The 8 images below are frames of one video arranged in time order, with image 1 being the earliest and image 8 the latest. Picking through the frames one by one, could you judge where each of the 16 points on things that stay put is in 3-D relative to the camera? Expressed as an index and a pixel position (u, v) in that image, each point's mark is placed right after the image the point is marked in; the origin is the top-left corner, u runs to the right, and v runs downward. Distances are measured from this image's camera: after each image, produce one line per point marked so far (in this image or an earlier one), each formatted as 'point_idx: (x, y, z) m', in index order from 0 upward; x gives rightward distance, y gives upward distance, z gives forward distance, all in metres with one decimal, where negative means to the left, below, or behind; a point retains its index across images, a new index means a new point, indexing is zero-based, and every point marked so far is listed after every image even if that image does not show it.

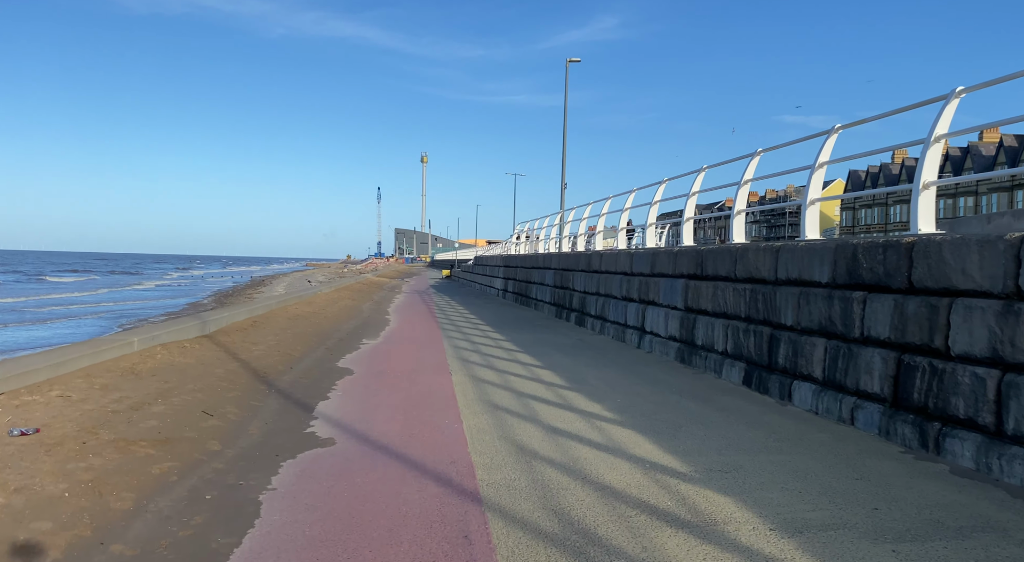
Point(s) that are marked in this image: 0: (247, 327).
0: (-4.8, -0.8, +11.3) m
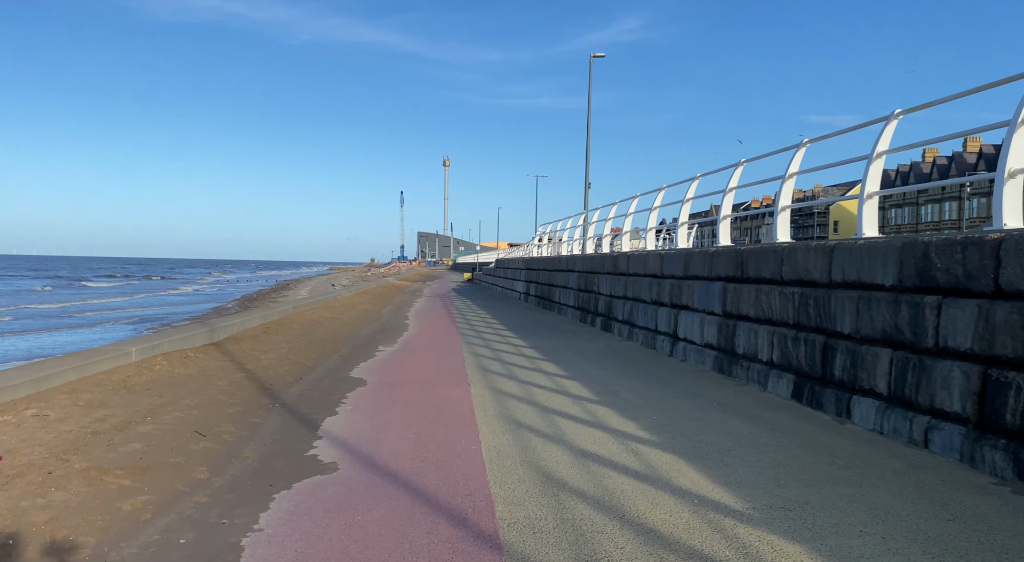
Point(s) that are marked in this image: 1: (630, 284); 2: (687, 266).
0: (-4.4, -0.9, +10.8) m
1: (+2.4, -0.1, +12.4) m
2: (+2.8, +0.2, +9.9) m
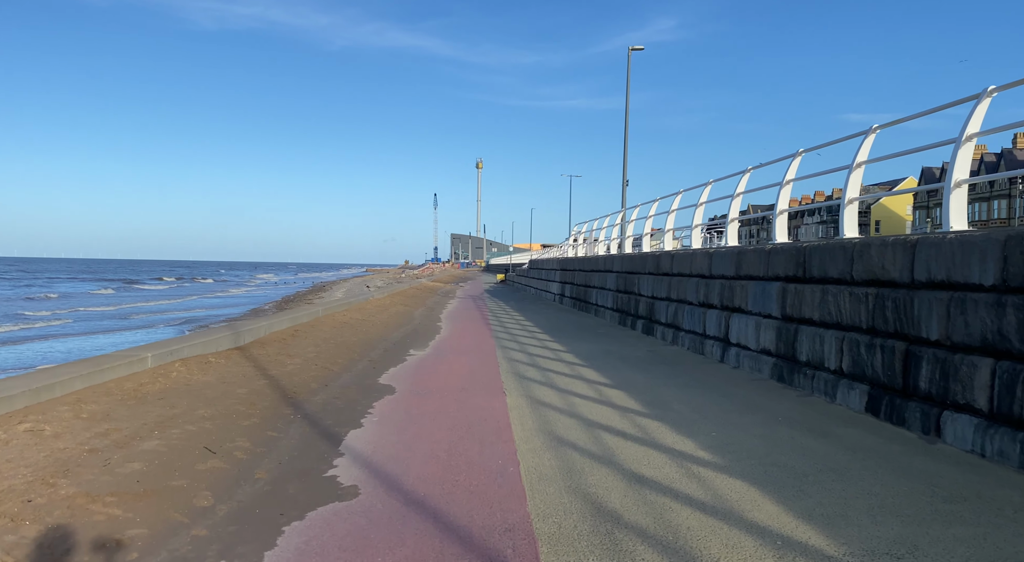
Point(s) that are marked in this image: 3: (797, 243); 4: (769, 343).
0: (-3.8, -1.0, +10.4) m
1: (+3.1, -0.1, +11.7) m
2: (+3.4, +0.2, +9.1) m
3: (+3.6, +0.5, +7.9) m
4: (+3.4, -0.8, +8.1) m
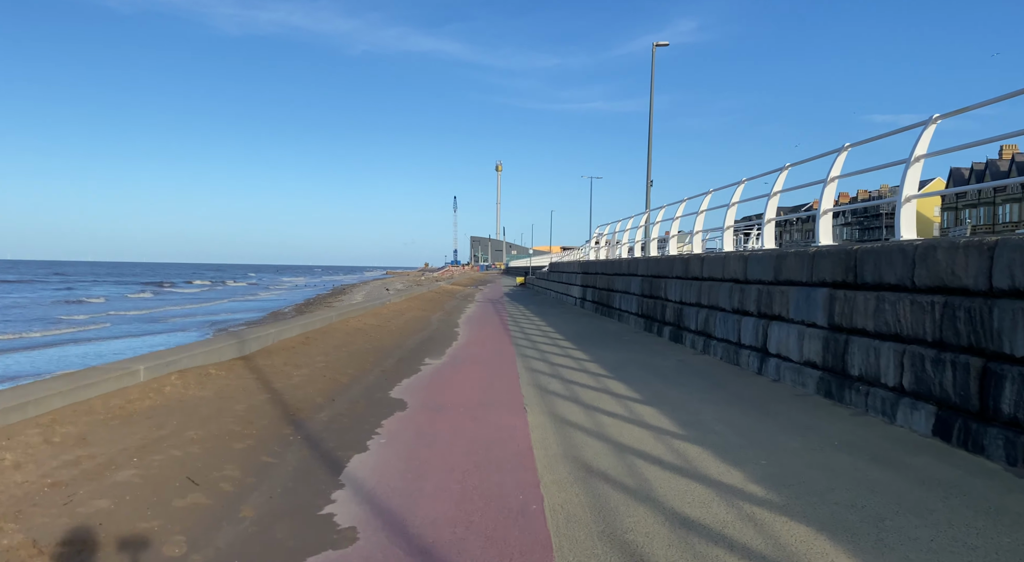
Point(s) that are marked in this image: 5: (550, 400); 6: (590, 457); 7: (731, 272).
0: (-3.5, -1.0, +9.9) m
1: (+3.4, -0.2, +11.0) m
2: (+3.7, +0.2, +8.4) m
3: (+3.9, +0.4, +7.2) m
4: (+3.6, -0.9, +7.4) m
5: (+0.5, -1.4, +7.4) m
6: (+0.6, -1.4, +5.1) m
7: (+3.6, +0.2, +10.2) m
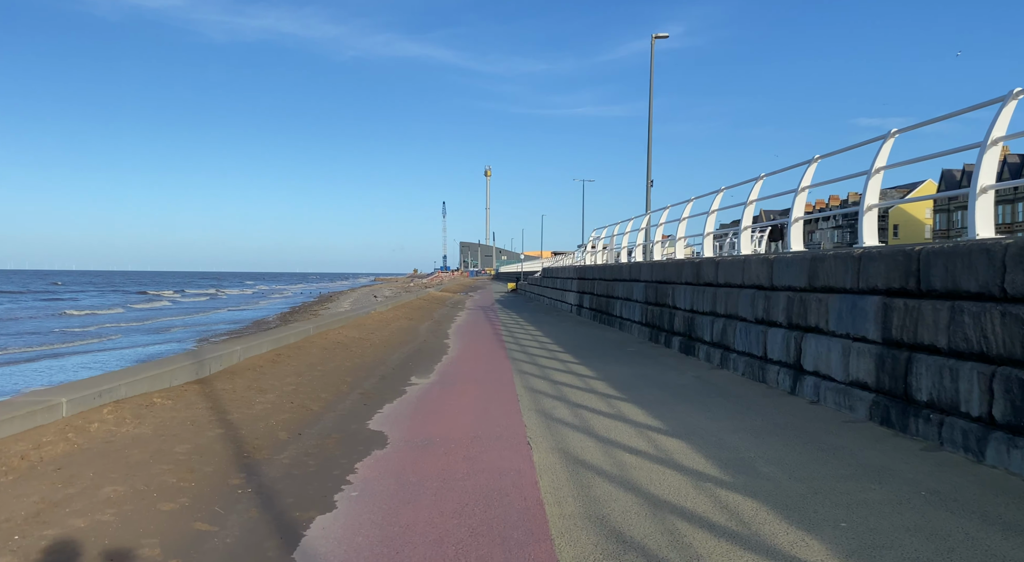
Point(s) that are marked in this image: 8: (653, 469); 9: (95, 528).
0: (-3.5, -1.2, +8.8) m
1: (+3.4, -0.3, +10.0) m
2: (+3.6, +0.1, +7.4) m
3: (+3.9, +0.3, +6.2) m
4: (+3.6, -1.0, +6.3) m
5: (+0.5, -1.5, +6.3) m
6: (+0.7, -1.5, +4.0) m
7: (+3.5, +0.1, +9.1) m
8: (+1.1, -1.5, +4.9) m
9: (-2.4, -1.4, +3.6) m
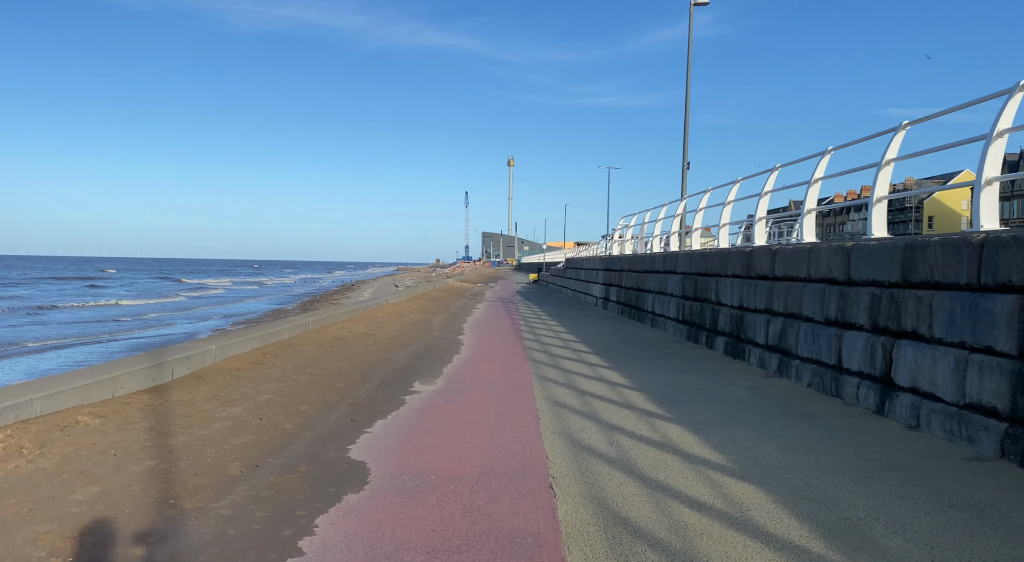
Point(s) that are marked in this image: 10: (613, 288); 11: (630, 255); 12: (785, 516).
0: (-3.3, -1.0, +7.5) m
1: (+3.7, -0.2, +8.5) m
2: (+3.8, +0.1, +5.9) m
3: (+4.0, +0.4, +4.6) m
4: (+3.8, -0.9, +4.8) m
5: (+0.6, -1.4, +4.9) m
6: (+0.8, -1.5, +2.6) m
7: (+3.8, +0.1, +7.6) m
8: (+1.2, -1.5, +3.5) m
9: (-2.3, -1.3, +2.3) m
10: (+3.2, -0.2, +19.5) m
11: (+3.5, +0.8, +18.5) m
12: (+1.7, -1.4, +4.0) m
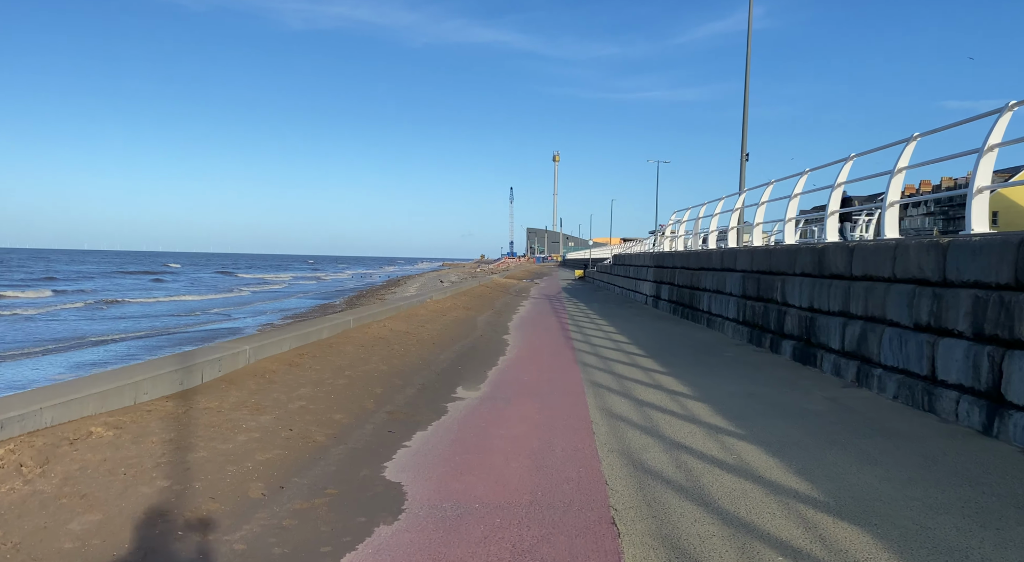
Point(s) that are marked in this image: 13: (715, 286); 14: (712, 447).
0: (-2.7, -1.0, +7.2) m
1: (+4.3, -0.2, +7.6) m
2: (+4.3, +0.1, +5.0) m
3: (+4.4, +0.4, +3.7) m
4: (+4.1, -0.9, +3.9) m
5: (+1.0, -1.4, +4.2) m
6: (+1.0, -1.5, +1.9) m
7: (+4.4, +0.1, +6.7) m
8: (+1.5, -1.5, +2.8) m
9: (-2.1, -1.3, +1.8) m
10: (+4.6, -0.1, +18.6) m
11: (+4.9, +0.8, +17.6) m
12: (+2.0, -1.4, +3.3) m
13: (+4.5, -0.1, +13.8) m
14: (+1.7, -1.4, +5.5) m
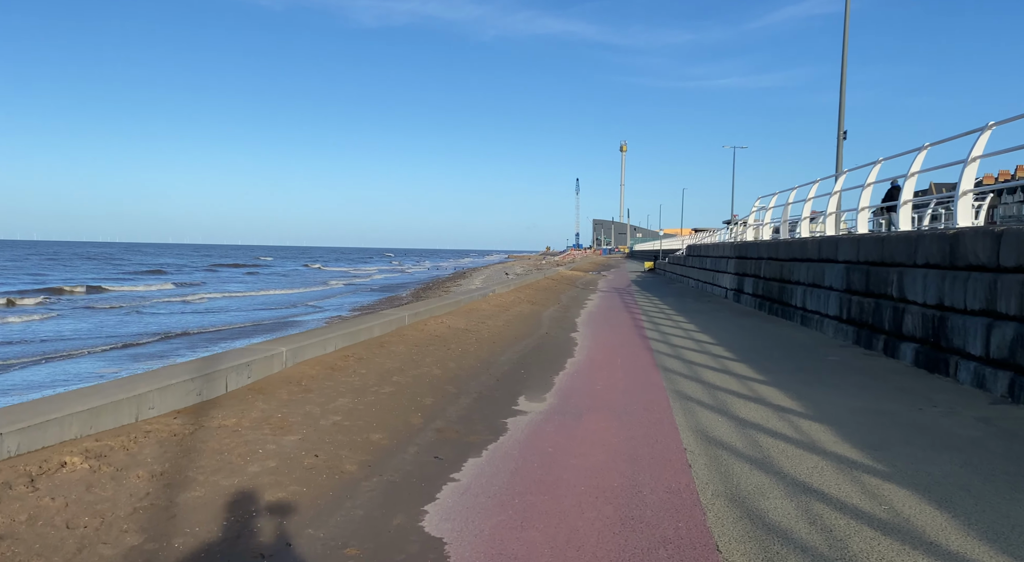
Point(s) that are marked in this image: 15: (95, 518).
0: (-2.0, -0.9, +6.3) m
1: (+5.0, -0.1, +6.0) m
2: (+4.7, +0.2, +3.4) m
3: (+4.7, +0.4, +2.2) m
4: (+4.5, -0.9, +2.4) m
5: (+1.4, -1.4, +3.0) m
6: (+1.1, -1.5, +0.8) m
7: (+5.0, +0.2, +5.1) m
8: (+1.7, -1.5, +1.6) m
9: (-2.0, -1.3, +1.0) m
10: (+6.5, +0.1, +16.9) m
11: (+6.7, +1.0, +15.9) m
12: (+2.3, -1.4, +2.0) m
13: (+5.9, 0.0, +12.2) m
14: (+2.2, -1.4, +4.2) m
15: (-2.0, -1.2, +3.0) m
